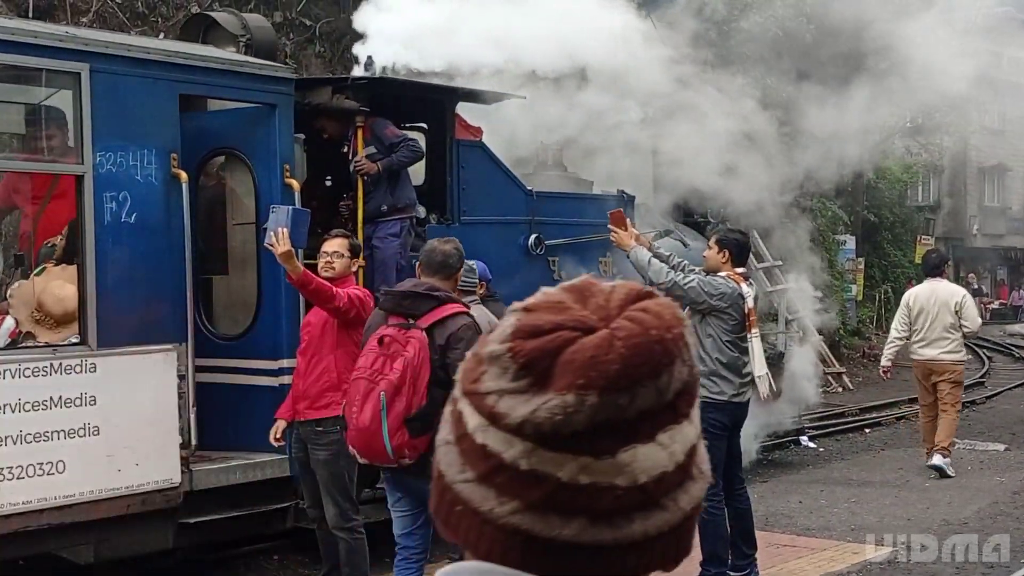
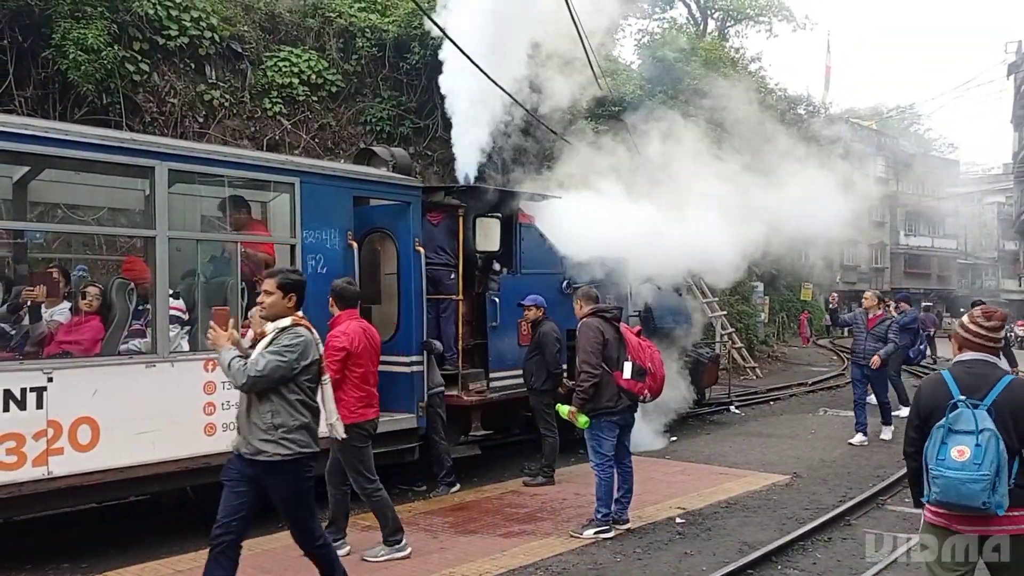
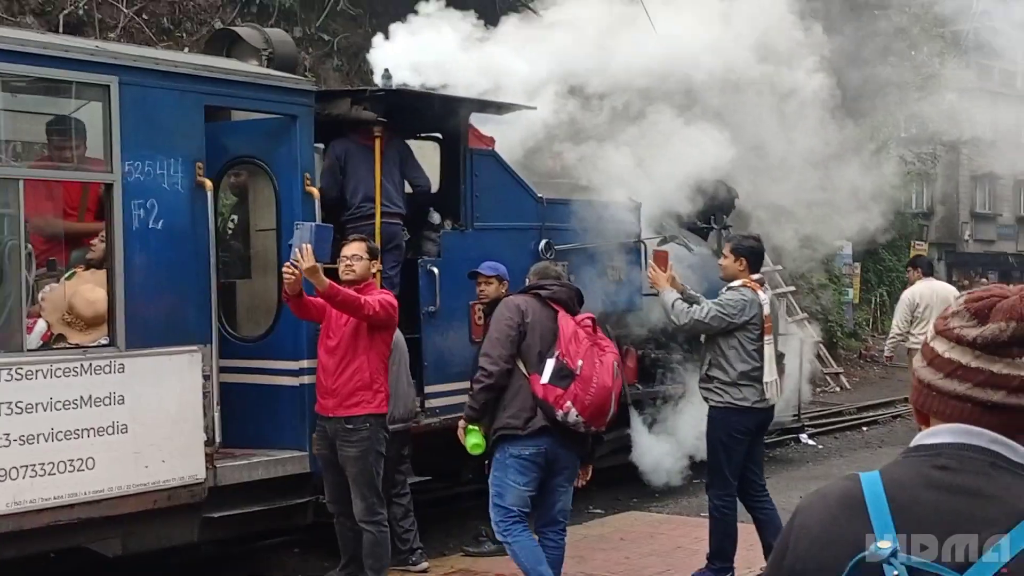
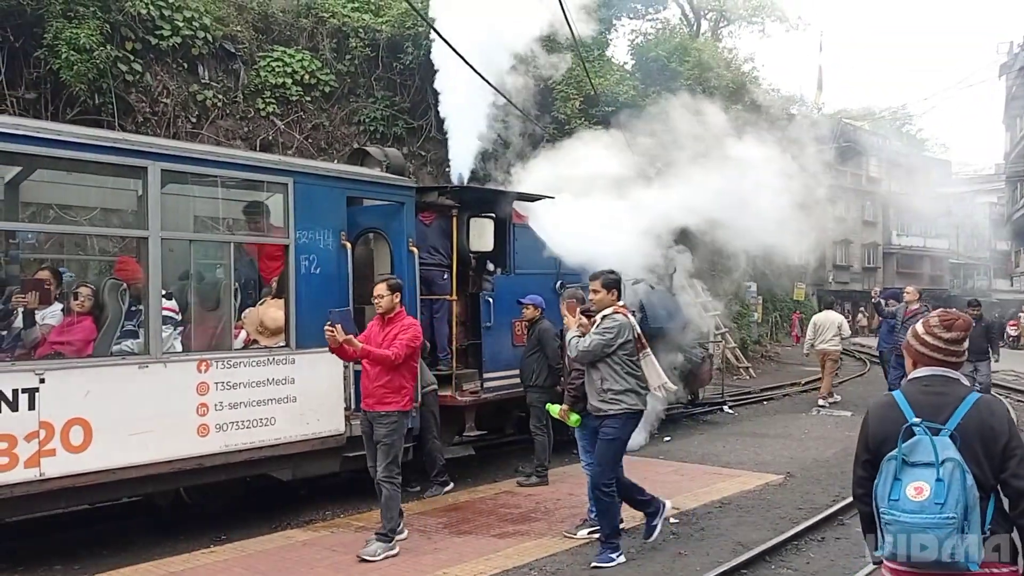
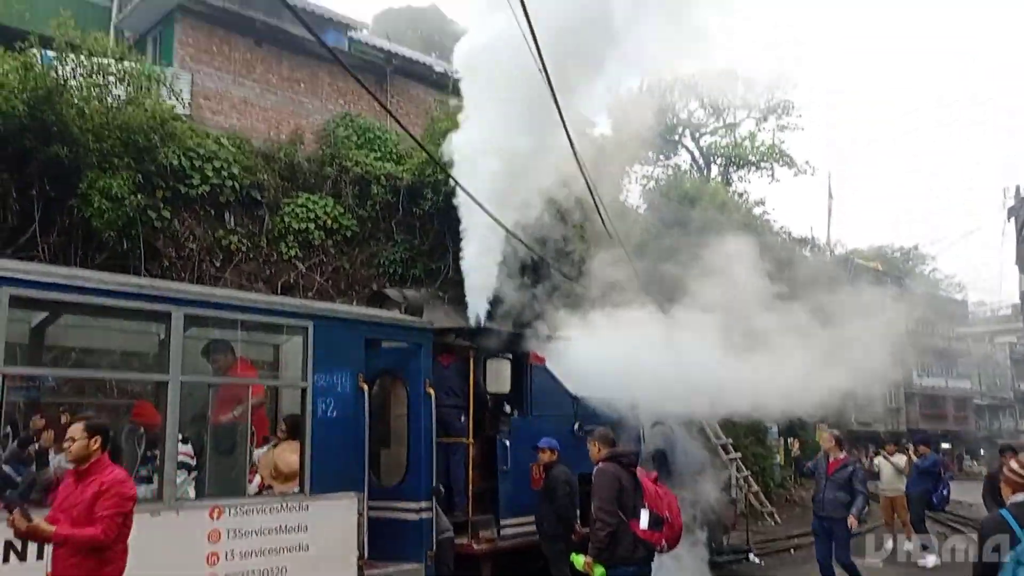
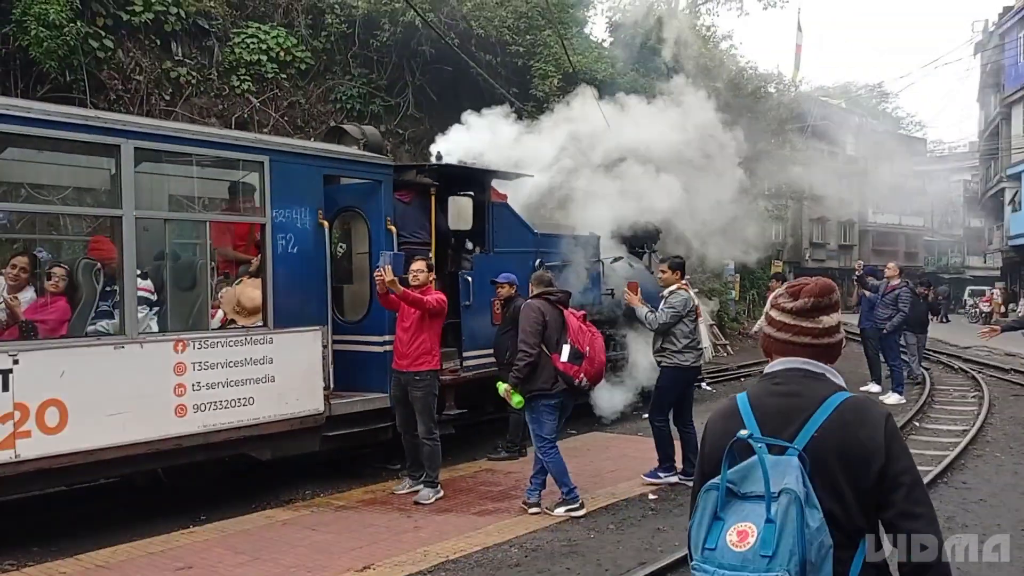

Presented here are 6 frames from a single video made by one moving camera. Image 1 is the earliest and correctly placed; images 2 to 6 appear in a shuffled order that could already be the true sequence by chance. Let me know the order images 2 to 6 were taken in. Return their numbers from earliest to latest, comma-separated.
3, 6, 4, 2, 5
